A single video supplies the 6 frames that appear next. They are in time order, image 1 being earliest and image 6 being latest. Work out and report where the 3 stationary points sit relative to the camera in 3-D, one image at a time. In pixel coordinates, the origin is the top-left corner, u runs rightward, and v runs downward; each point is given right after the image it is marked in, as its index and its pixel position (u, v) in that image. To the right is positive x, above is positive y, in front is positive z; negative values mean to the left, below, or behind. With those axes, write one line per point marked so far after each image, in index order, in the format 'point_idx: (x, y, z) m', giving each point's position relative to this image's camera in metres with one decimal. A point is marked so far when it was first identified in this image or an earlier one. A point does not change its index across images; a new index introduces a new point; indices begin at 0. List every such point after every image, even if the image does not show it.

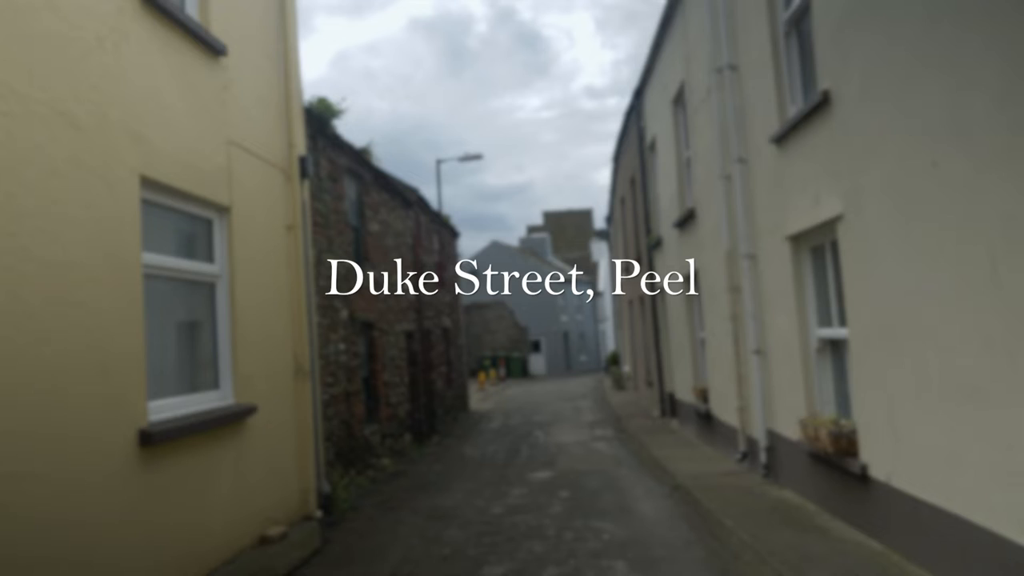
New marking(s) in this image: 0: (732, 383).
0: (+2.5, -1.1, +9.9) m
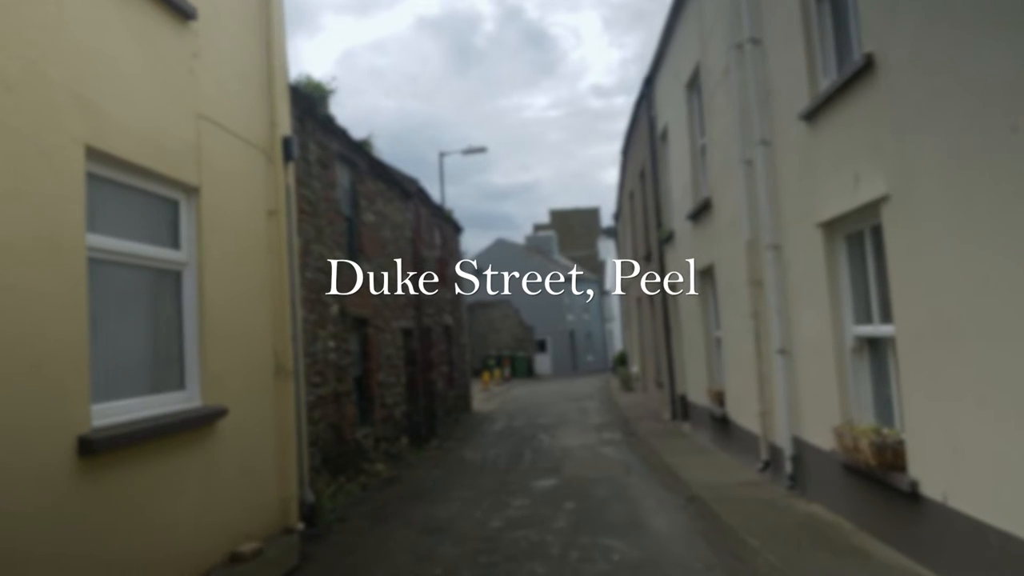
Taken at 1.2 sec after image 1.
0: (+2.5, -1.0, +9.1) m
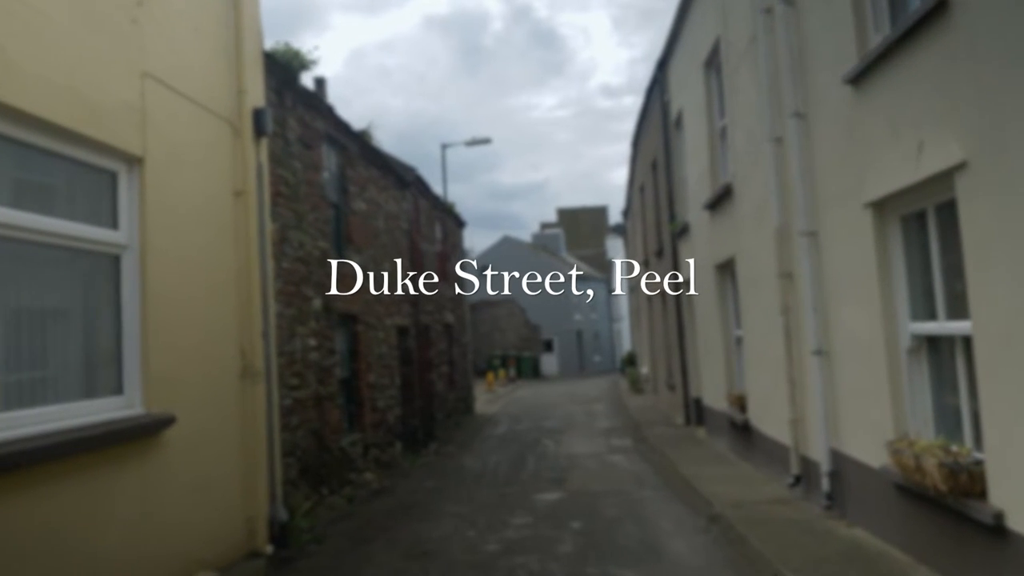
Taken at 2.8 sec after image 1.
0: (+2.5, -0.9, +8.1) m
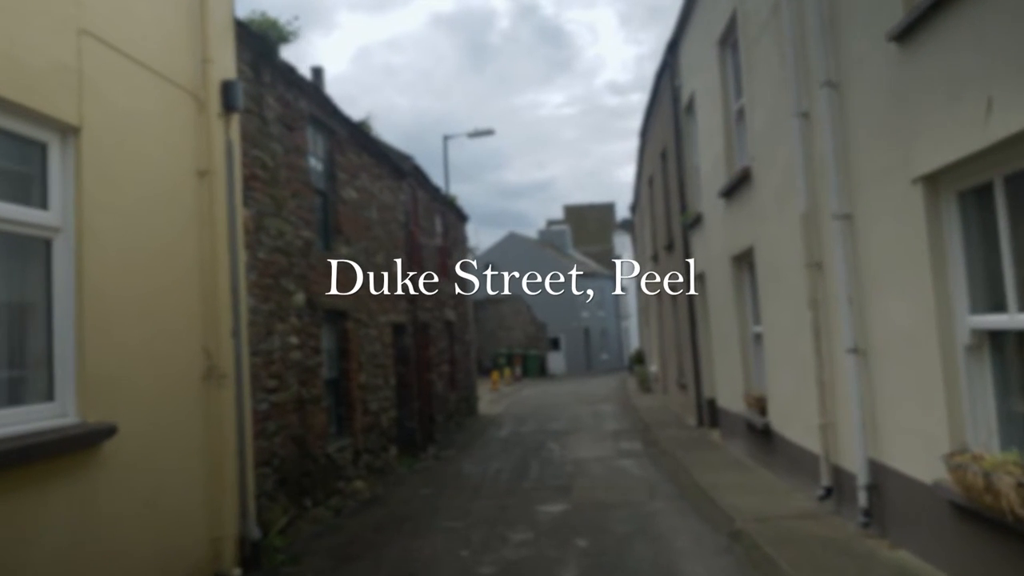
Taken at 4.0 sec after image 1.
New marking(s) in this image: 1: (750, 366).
0: (+2.5, -0.9, +7.4) m
1: (+2.8, -0.9, +10.5) m
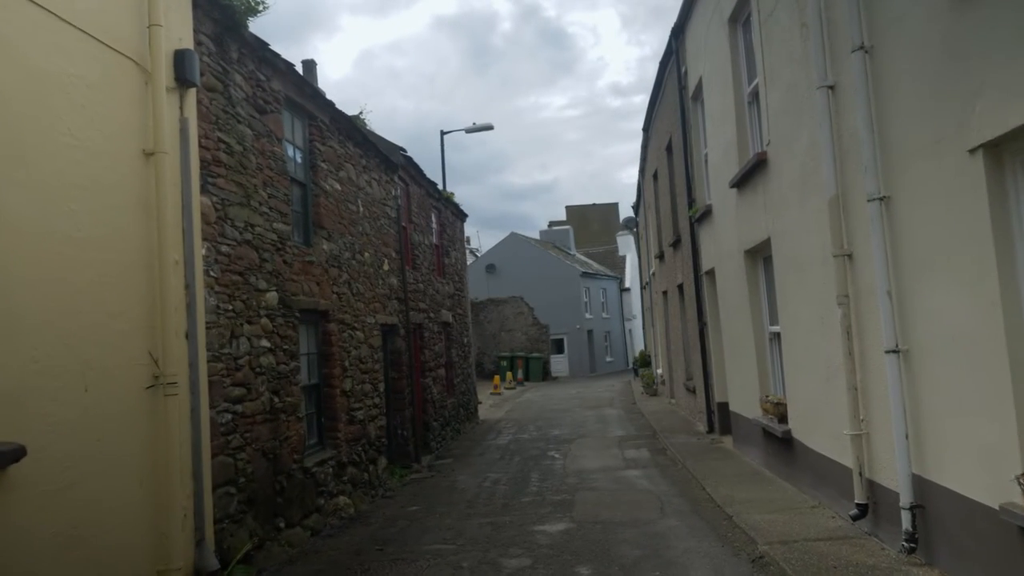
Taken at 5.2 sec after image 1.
0: (+2.5, -0.8, +6.6) m
1: (+2.8, -0.9, +9.7) m
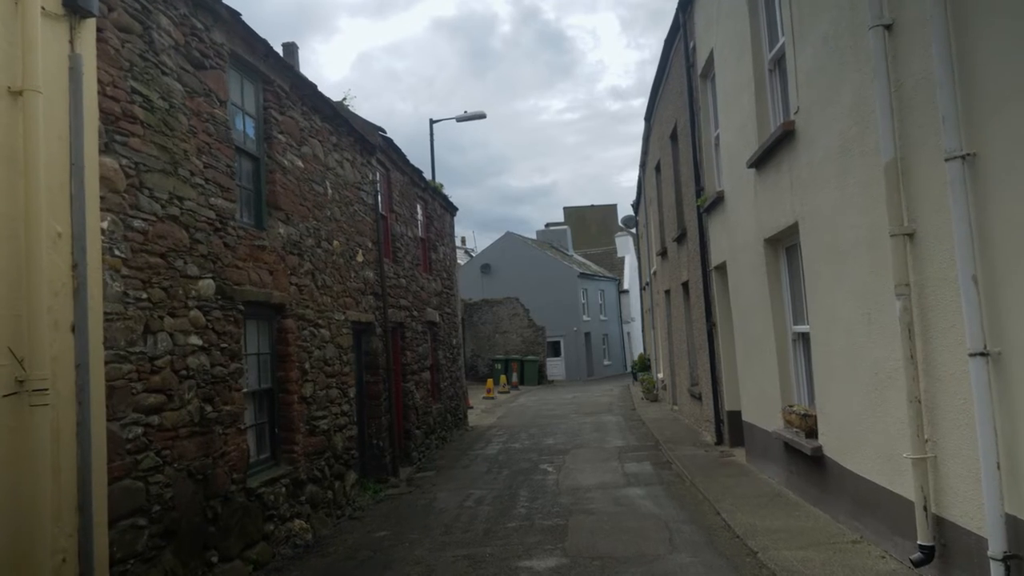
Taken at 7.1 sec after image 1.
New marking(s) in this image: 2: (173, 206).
0: (+2.3, -0.7, +5.3) m
1: (+2.7, -0.8, +8.4) m
2: (-2.3, +0.6, +6.1) m
